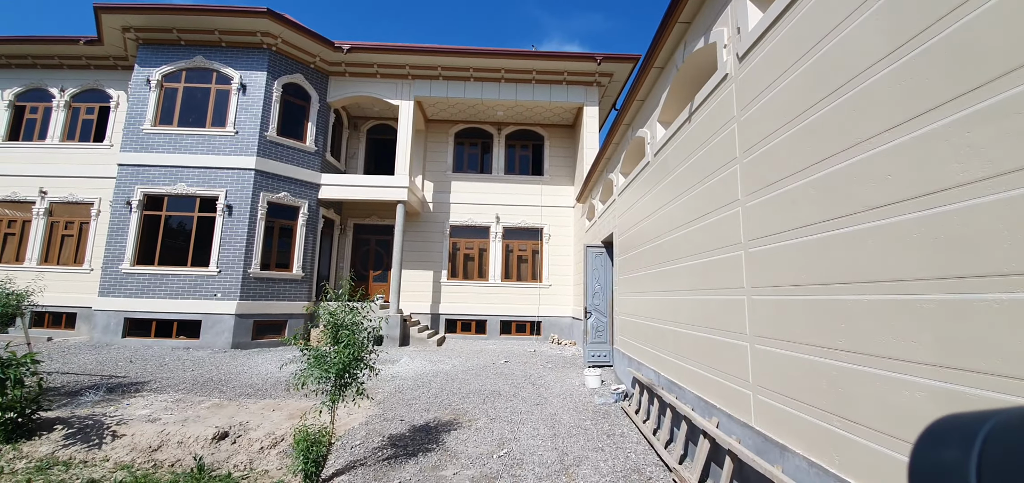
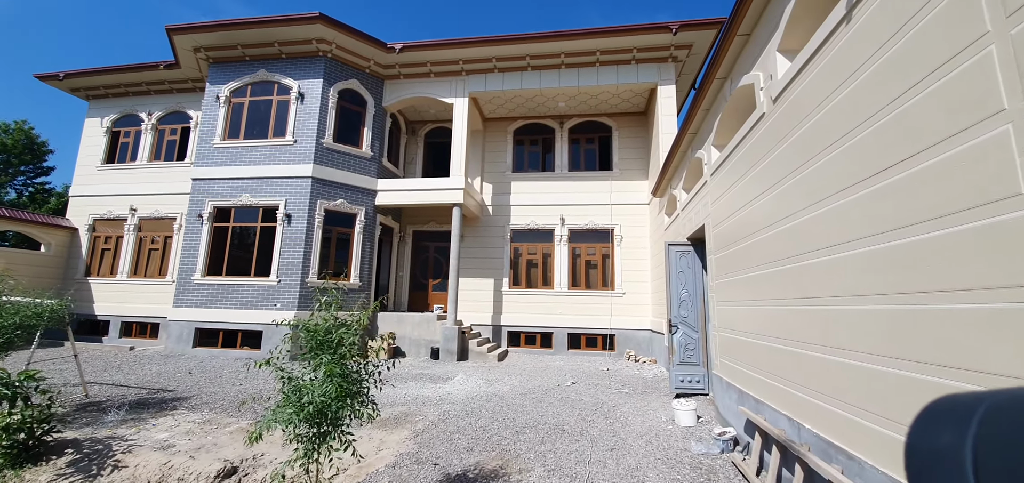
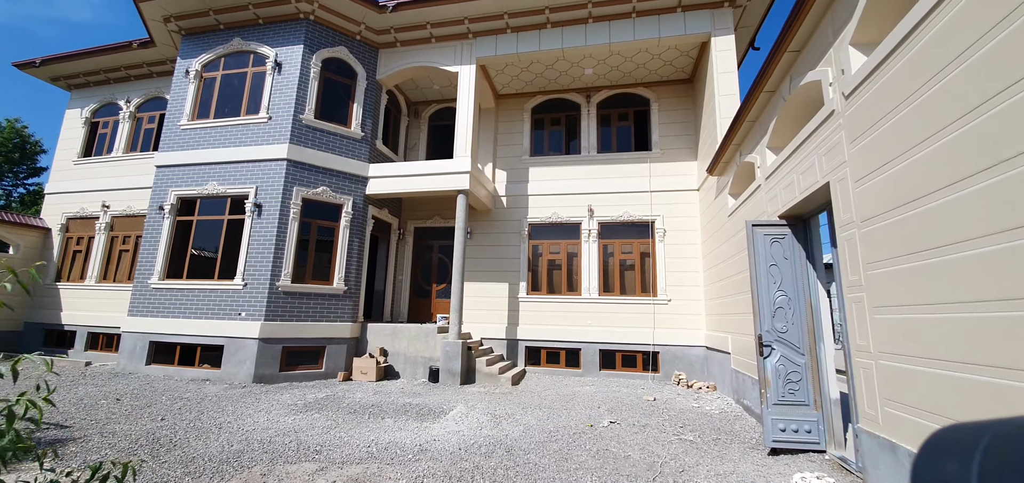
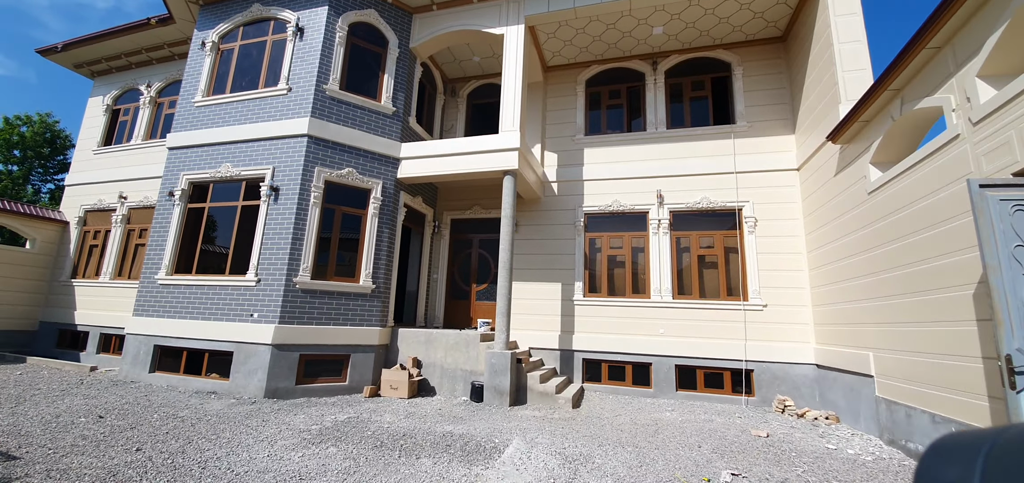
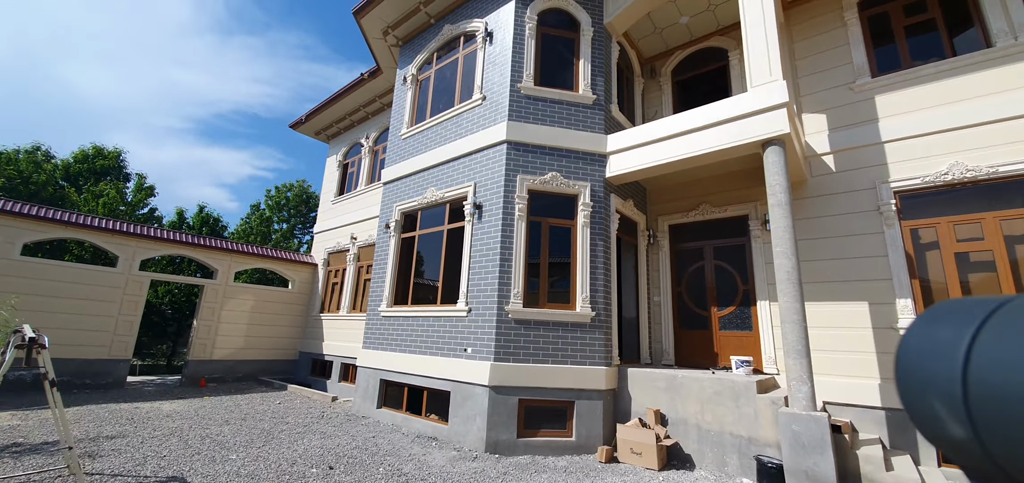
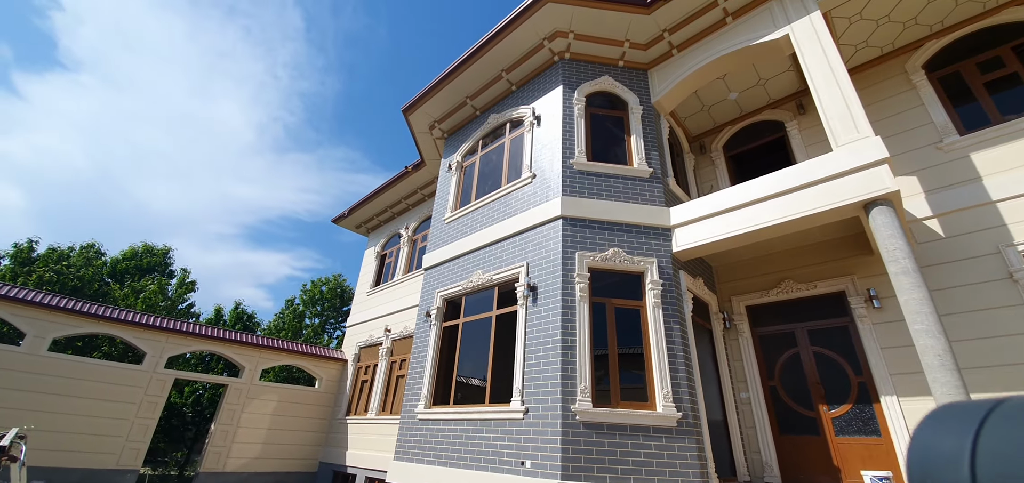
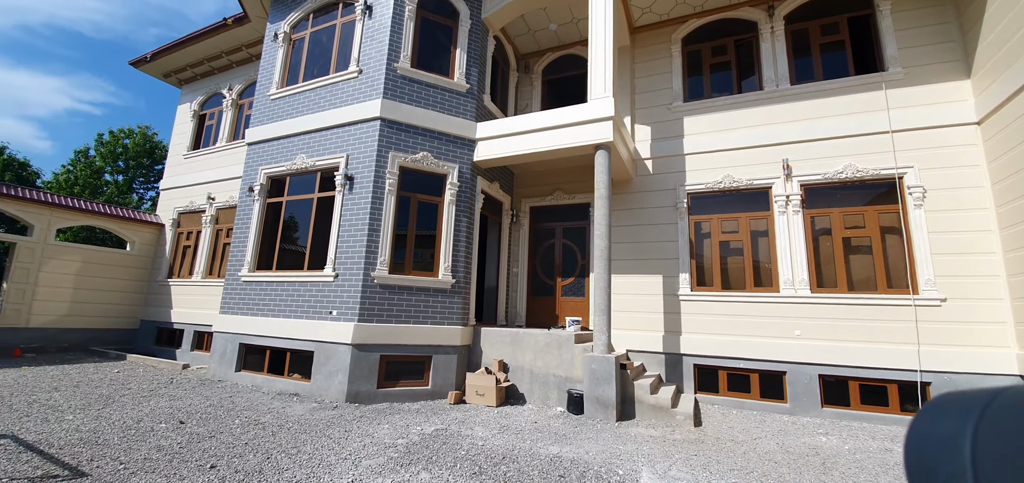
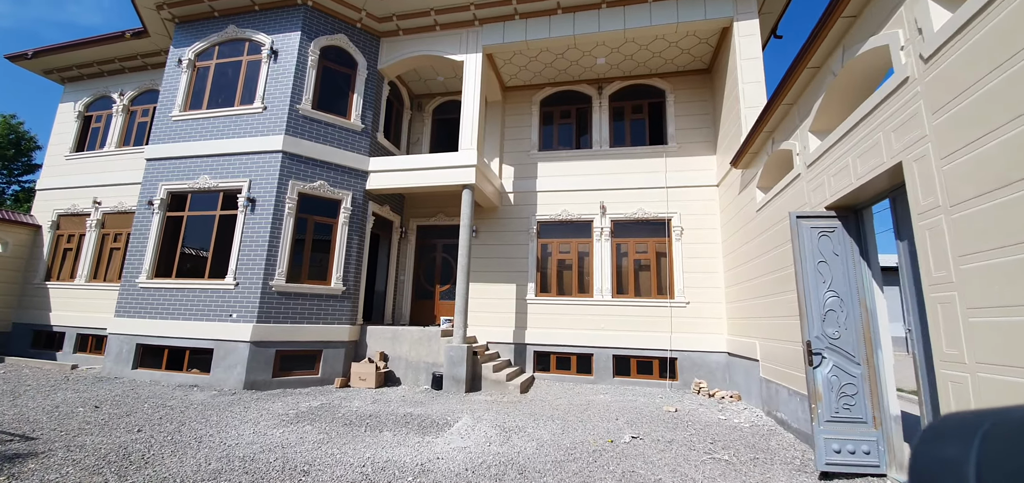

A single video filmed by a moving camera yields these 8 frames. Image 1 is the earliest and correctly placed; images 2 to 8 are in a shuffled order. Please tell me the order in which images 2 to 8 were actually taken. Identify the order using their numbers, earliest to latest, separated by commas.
2, 3, 8, 4, 7, 5, 6
